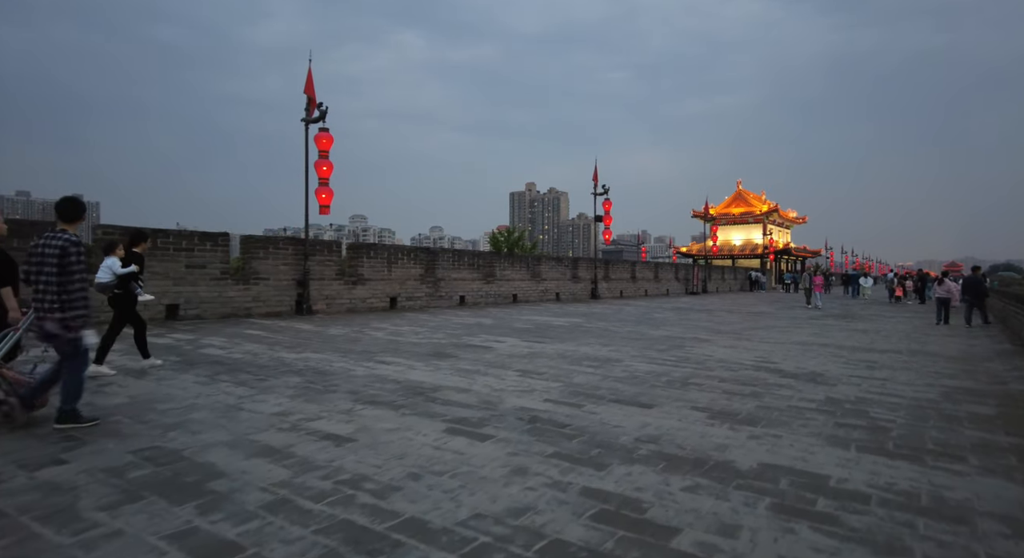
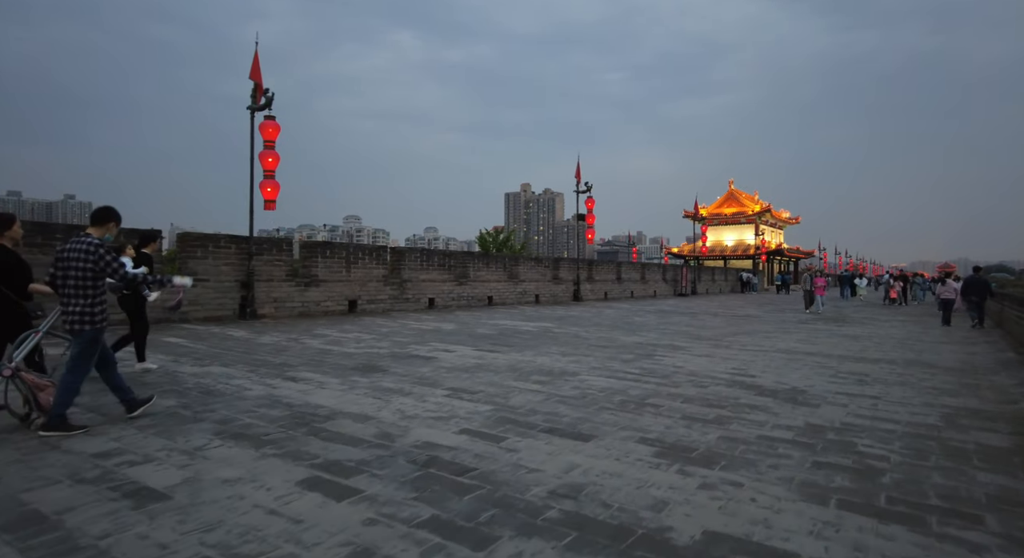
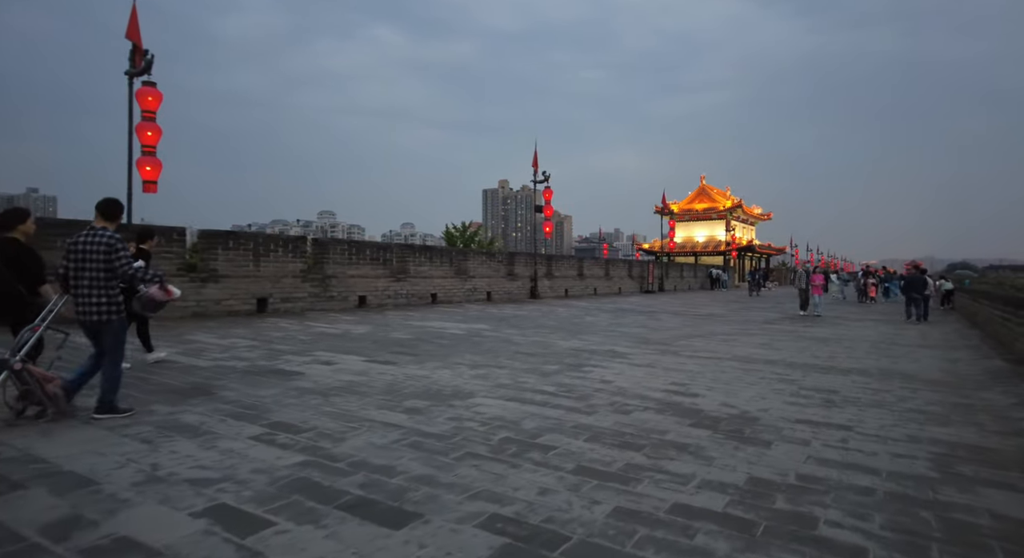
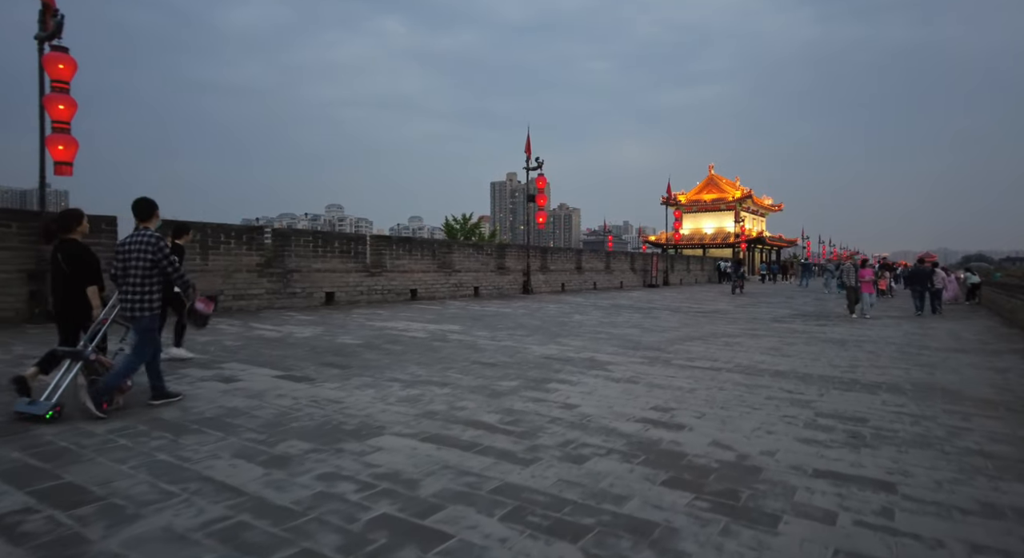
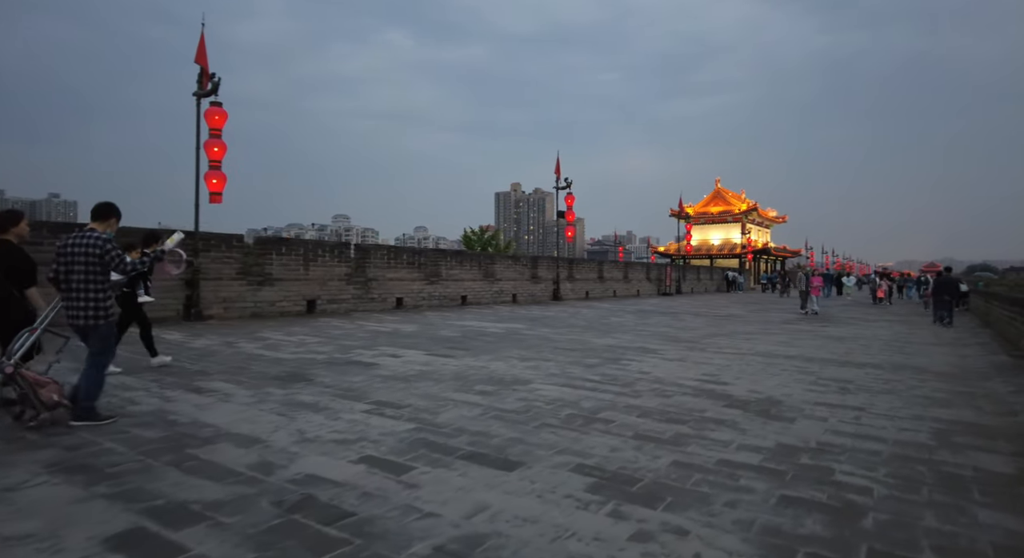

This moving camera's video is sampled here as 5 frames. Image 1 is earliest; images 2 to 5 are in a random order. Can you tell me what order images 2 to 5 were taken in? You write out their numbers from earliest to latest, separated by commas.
2, 5, 3, 4
